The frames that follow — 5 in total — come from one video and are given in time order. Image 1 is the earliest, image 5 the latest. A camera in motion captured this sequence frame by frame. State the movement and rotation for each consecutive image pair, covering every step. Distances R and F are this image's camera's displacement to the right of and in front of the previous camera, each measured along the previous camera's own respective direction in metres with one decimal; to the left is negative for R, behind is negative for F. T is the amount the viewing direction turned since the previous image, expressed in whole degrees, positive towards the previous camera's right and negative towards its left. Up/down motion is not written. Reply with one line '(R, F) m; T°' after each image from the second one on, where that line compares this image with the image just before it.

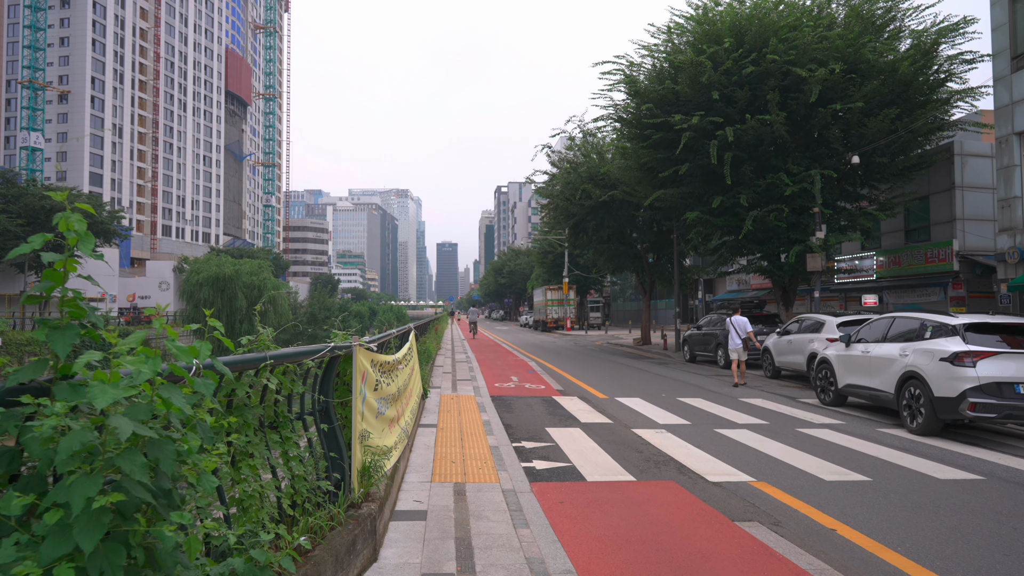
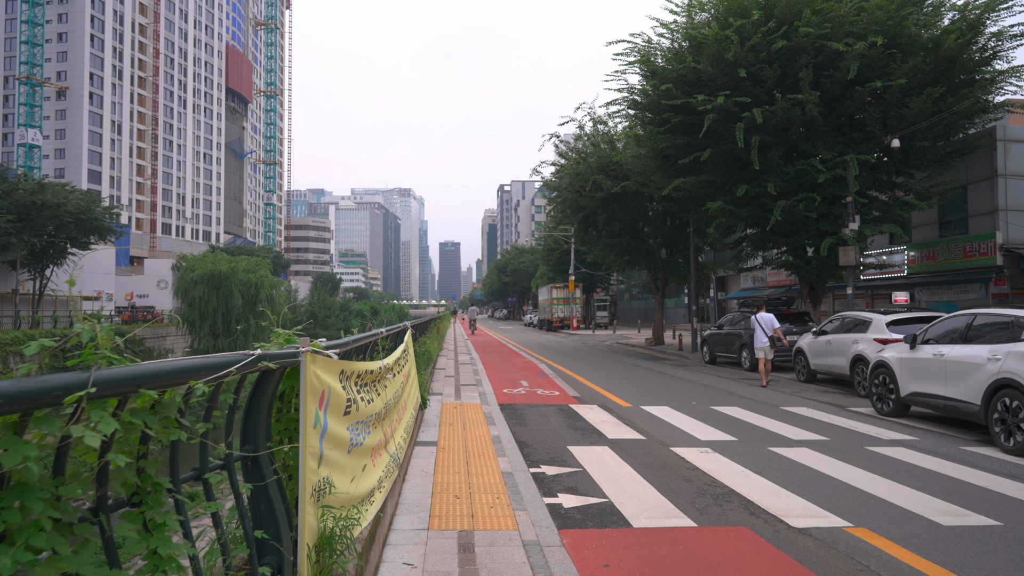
(-0.1, +1.5) m; 0°
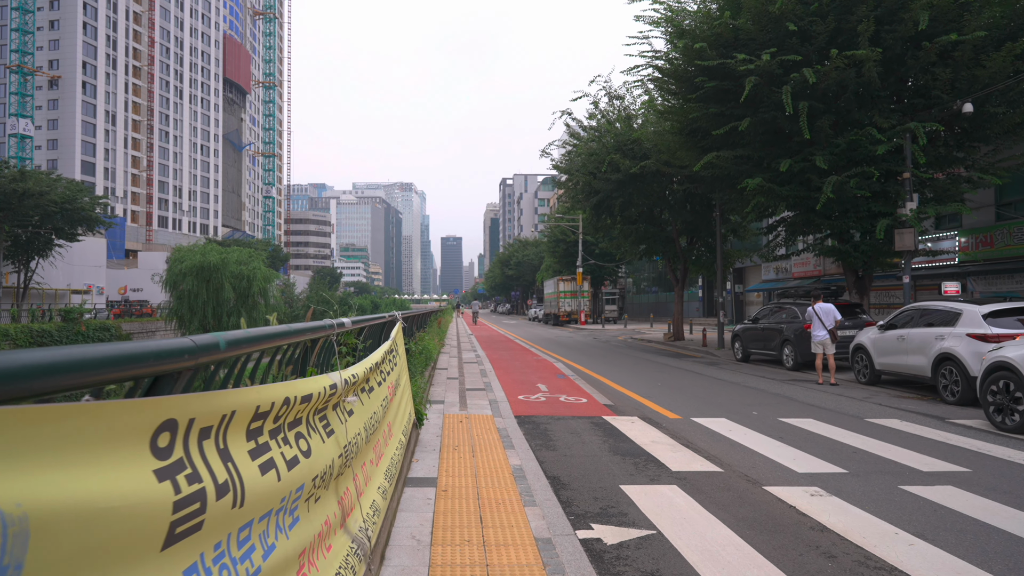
(-0.2, +2.3) m; 0°
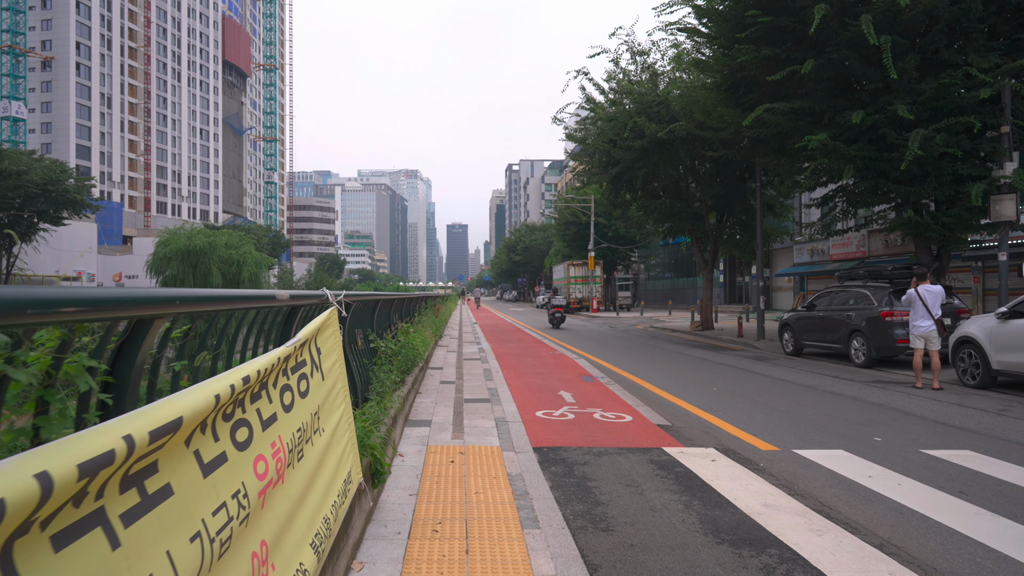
(-0.1, +2.9) m; -1°
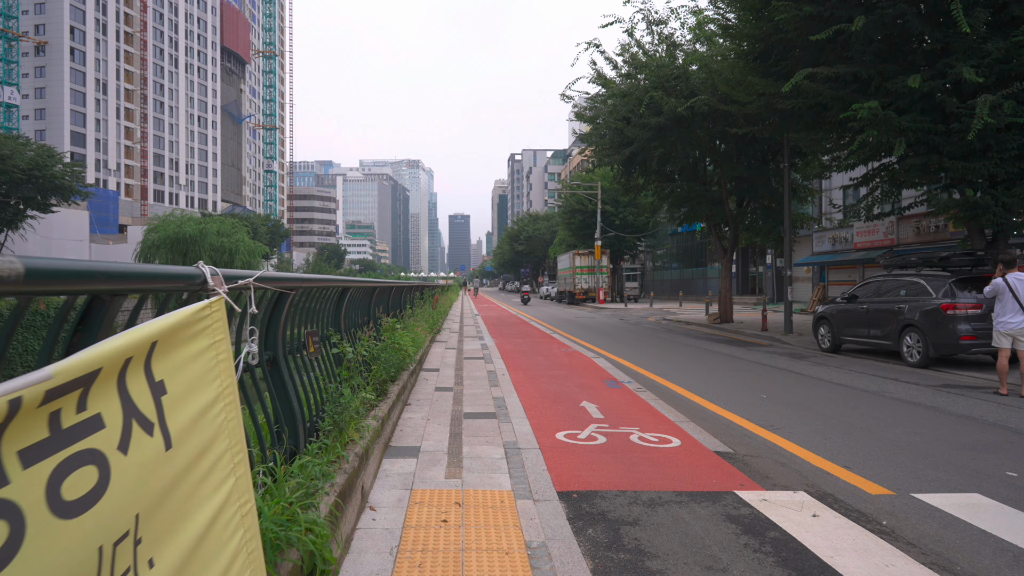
(-0.1, +1.6) m; 0°
